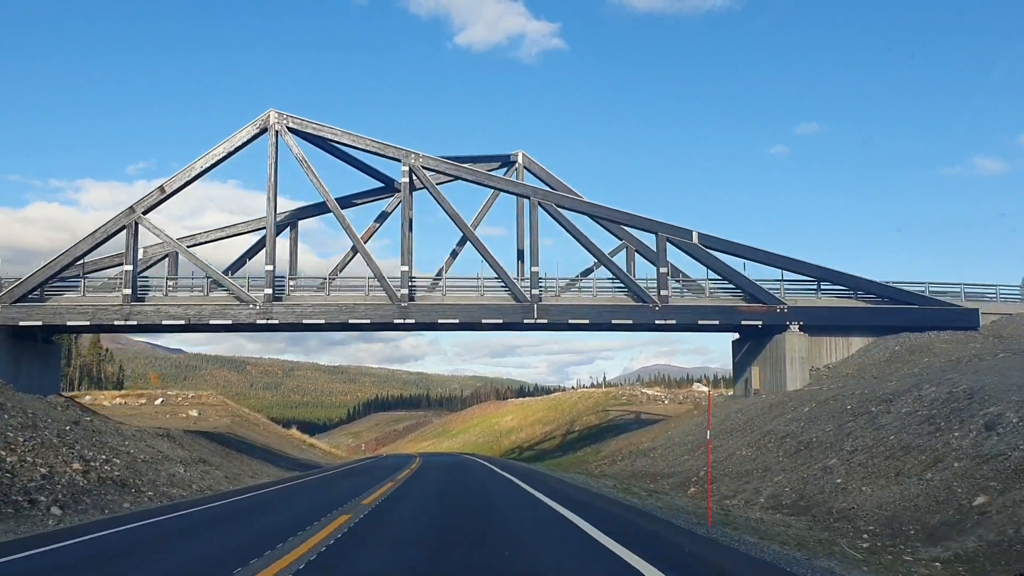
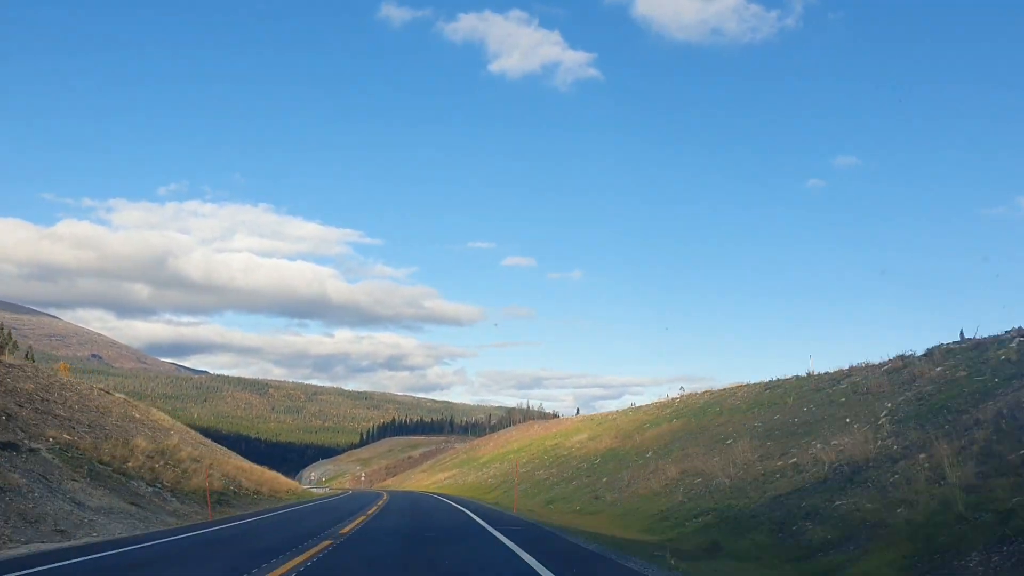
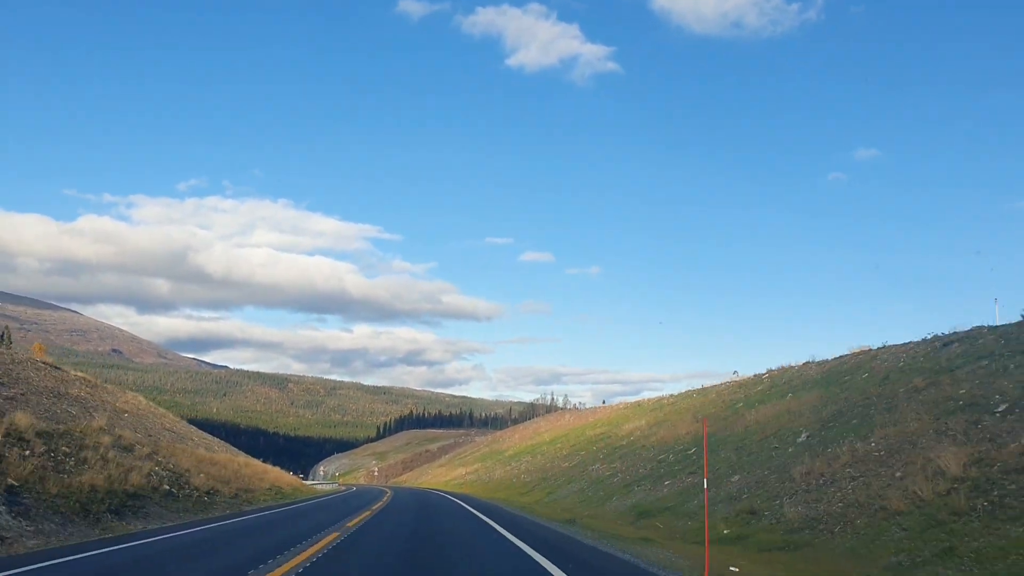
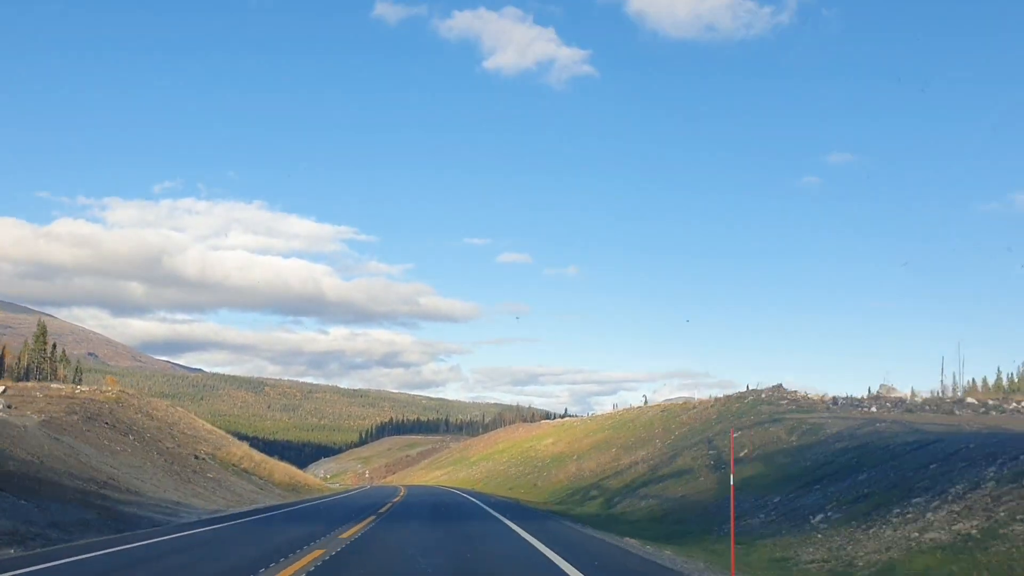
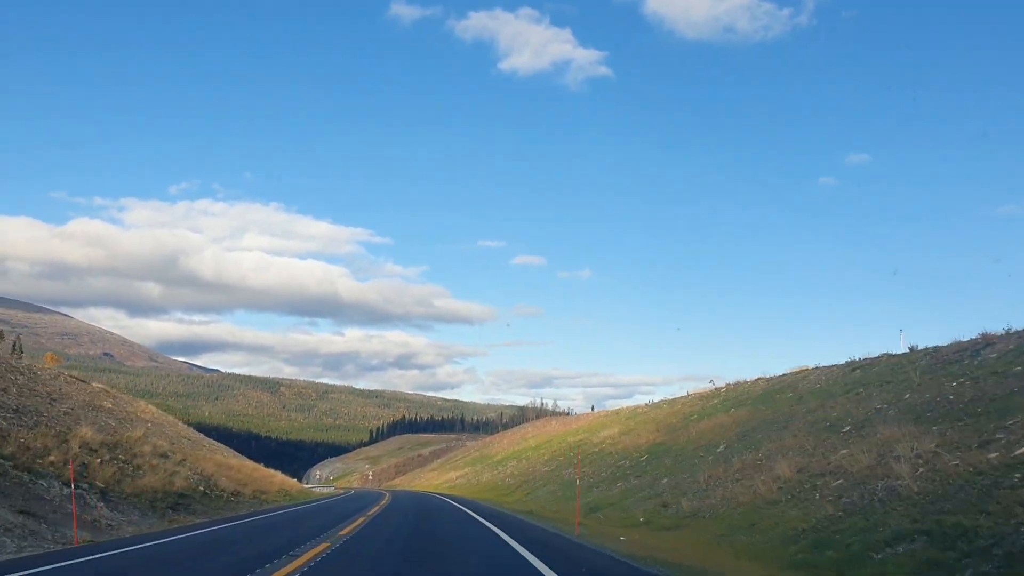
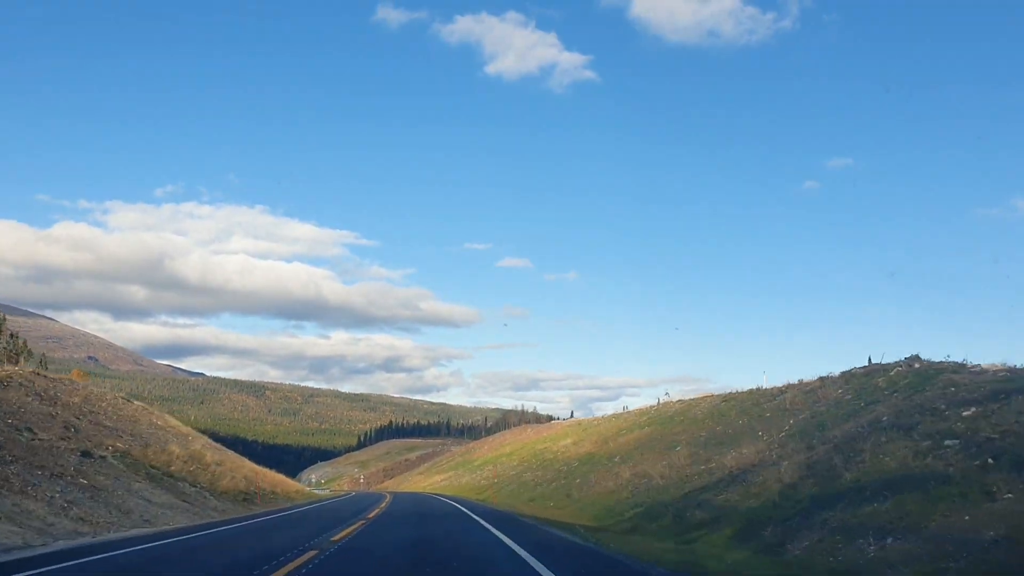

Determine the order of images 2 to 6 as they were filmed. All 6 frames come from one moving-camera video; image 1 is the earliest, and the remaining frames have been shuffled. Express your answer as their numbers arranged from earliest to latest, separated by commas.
4, 6, 2, 5, 3
